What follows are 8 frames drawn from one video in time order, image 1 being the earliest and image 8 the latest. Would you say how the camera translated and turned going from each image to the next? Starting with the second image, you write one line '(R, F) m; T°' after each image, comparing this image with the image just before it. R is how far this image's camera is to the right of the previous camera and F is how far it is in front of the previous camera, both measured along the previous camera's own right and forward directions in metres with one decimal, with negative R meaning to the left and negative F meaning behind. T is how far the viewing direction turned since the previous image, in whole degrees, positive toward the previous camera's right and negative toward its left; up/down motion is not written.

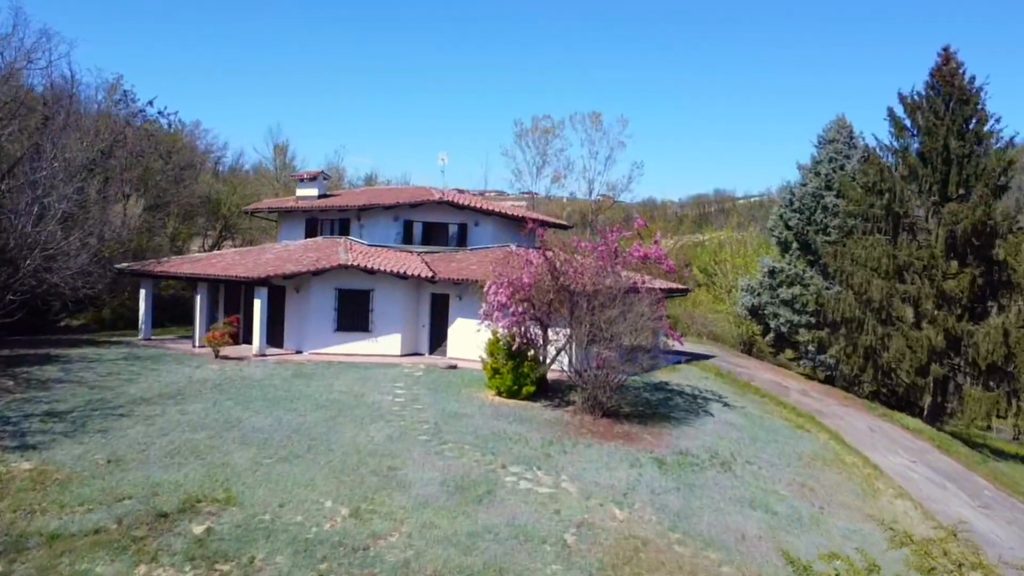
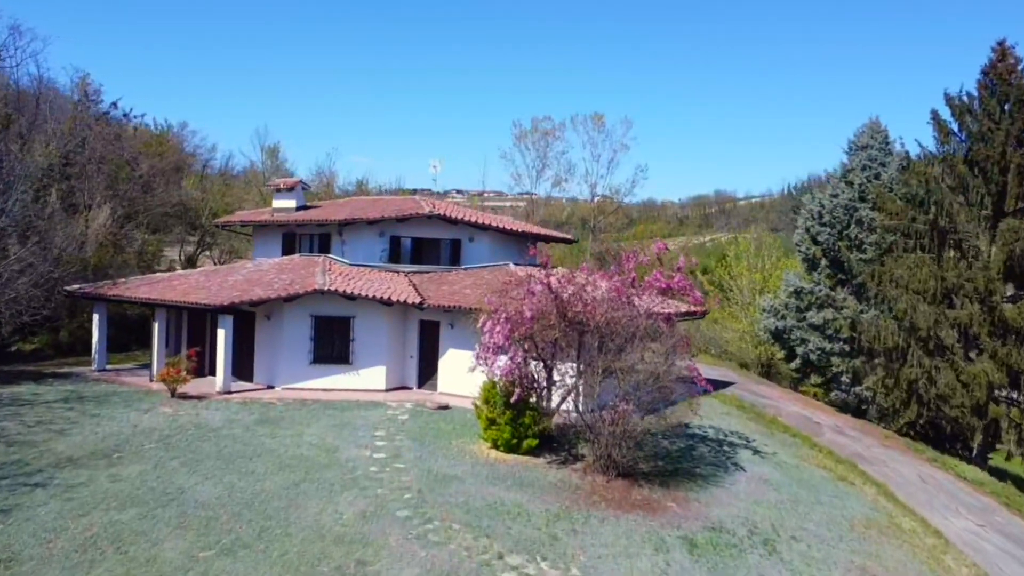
(0.0, +3.3) m; 0°
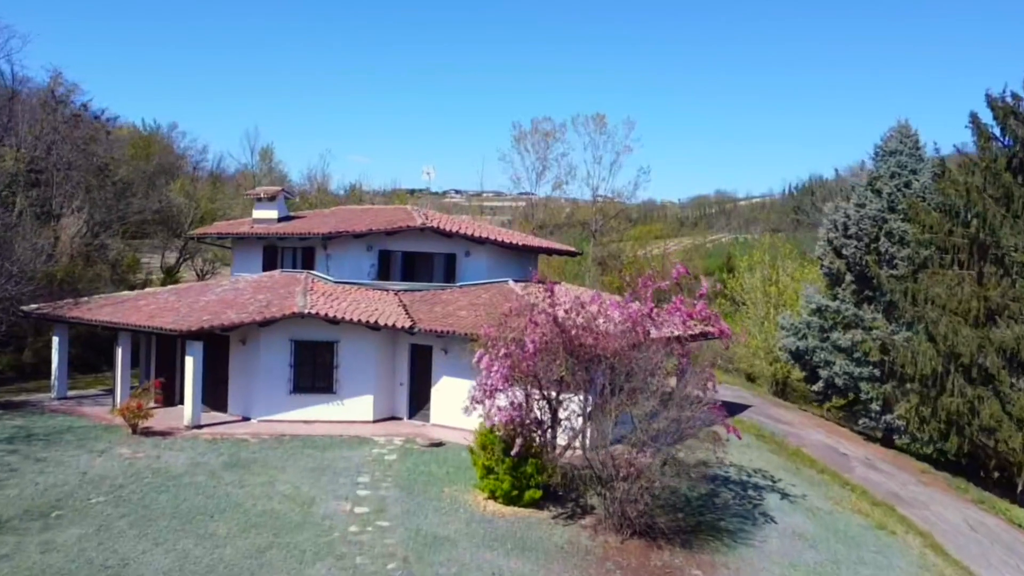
(0.0, +2.4) m; 0°
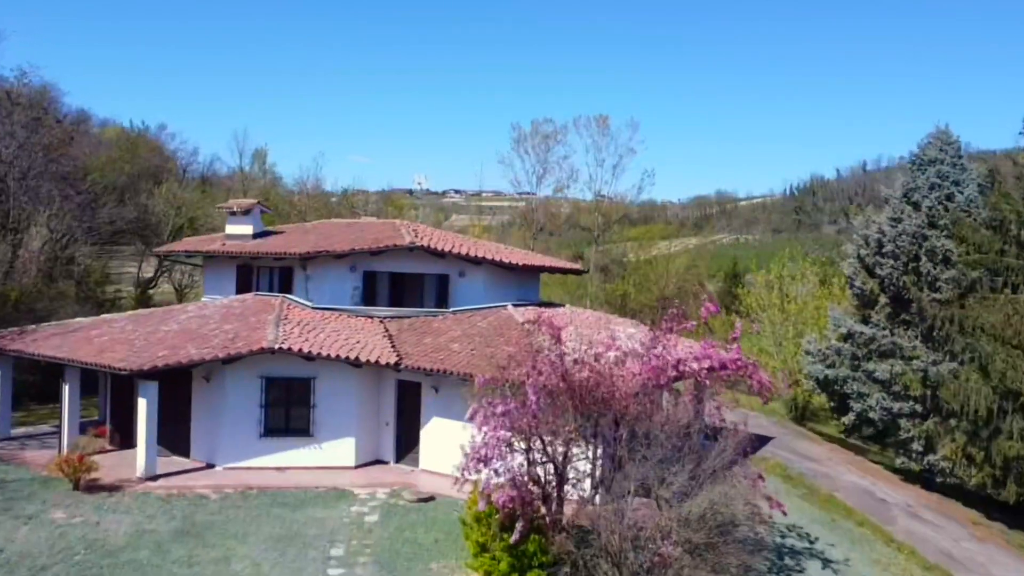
(0.0, +2.7) m; 0°
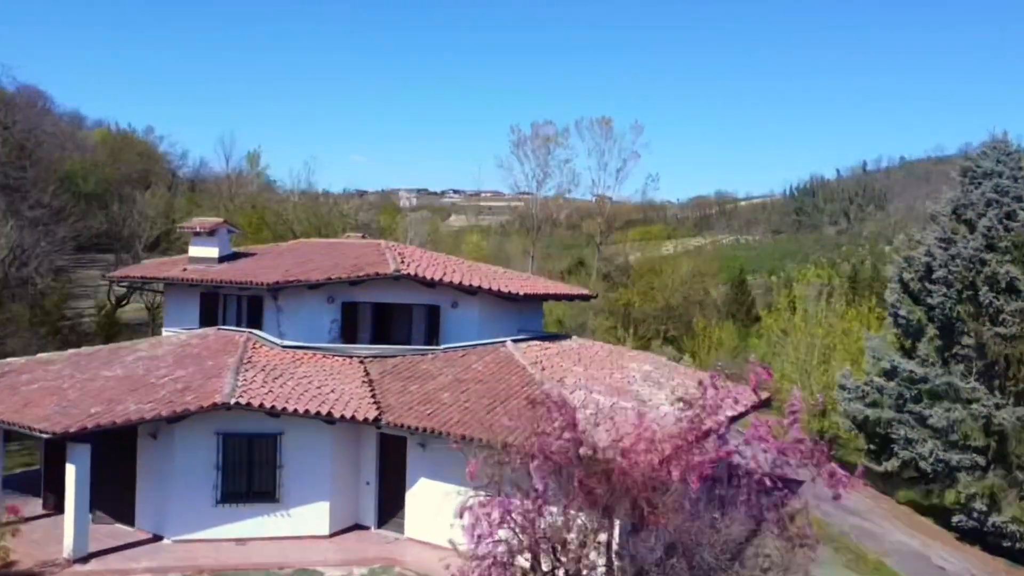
(0.0, +3.1) m; 0°
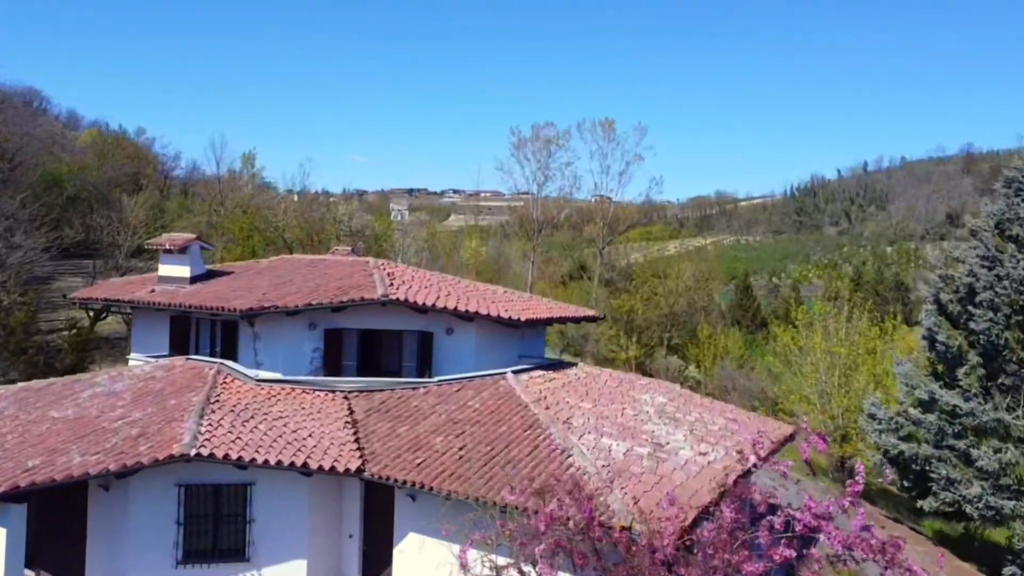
(0.0, +2.1) m; 0°
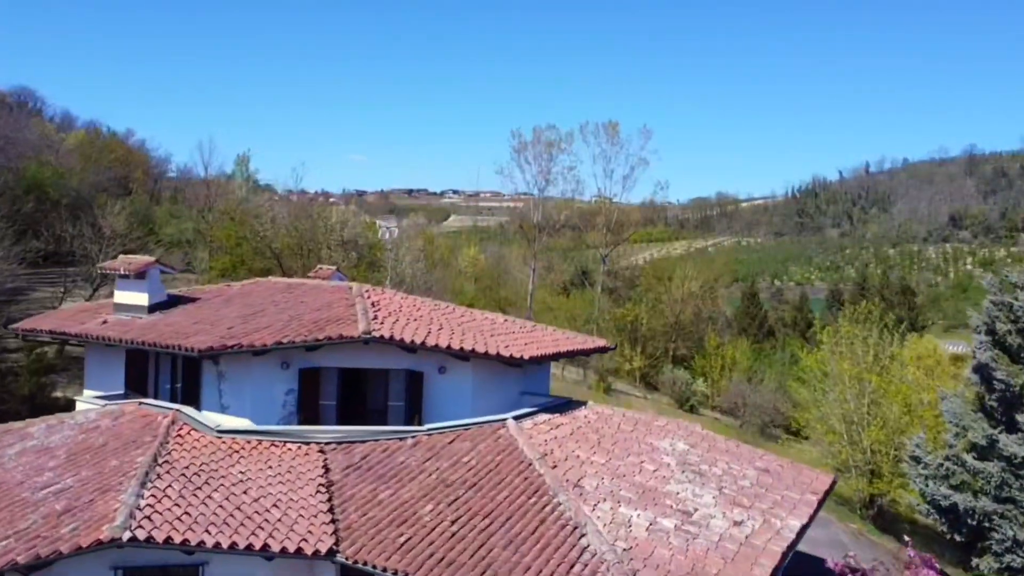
(0.0, +2.5) m; 0°
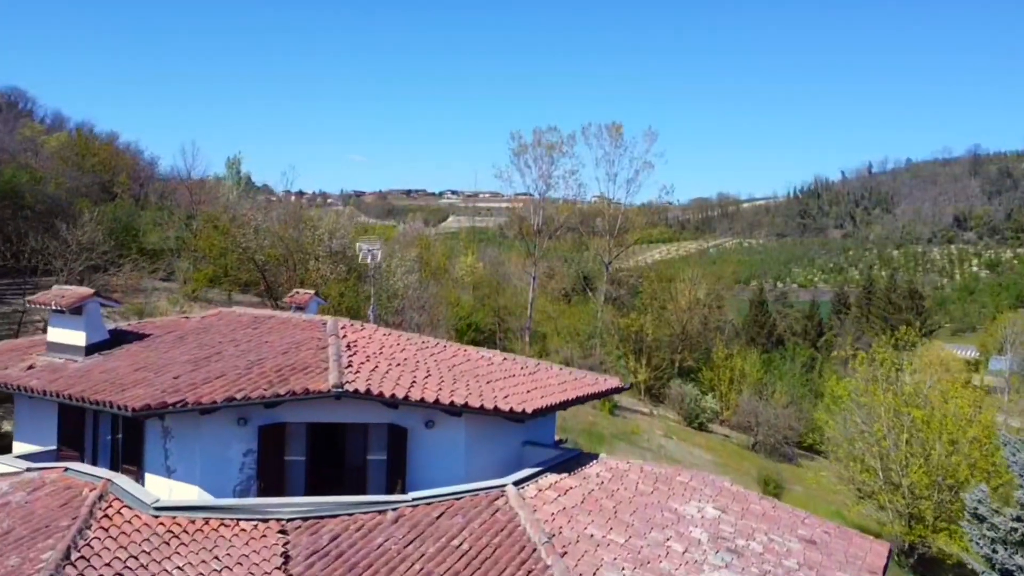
(0.0, +2.7) m; 0°
